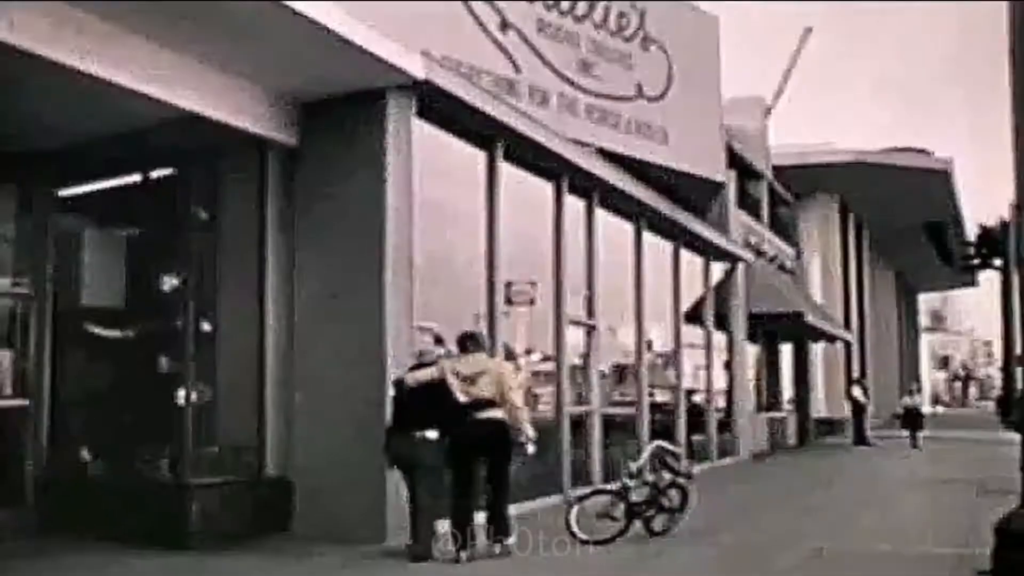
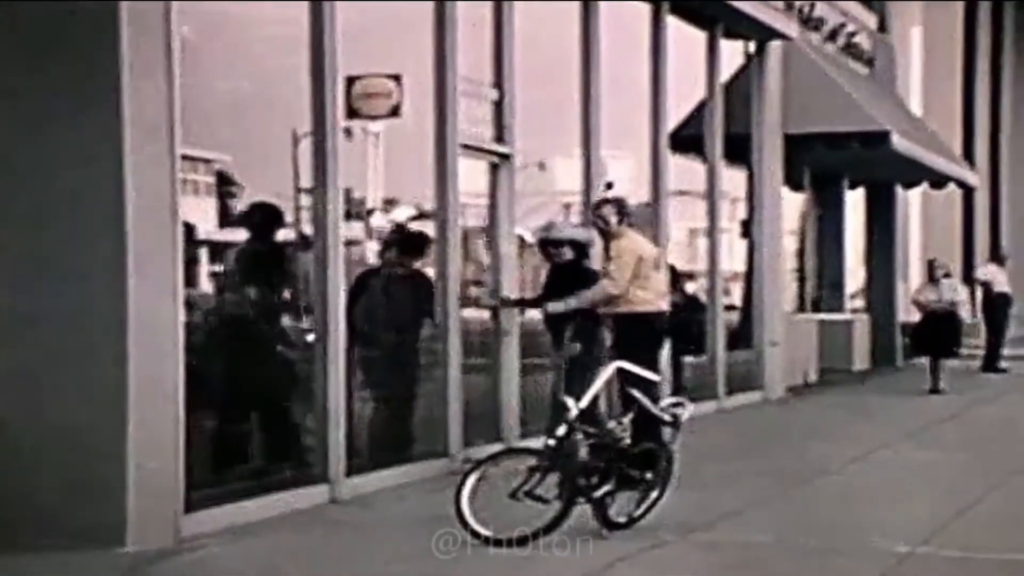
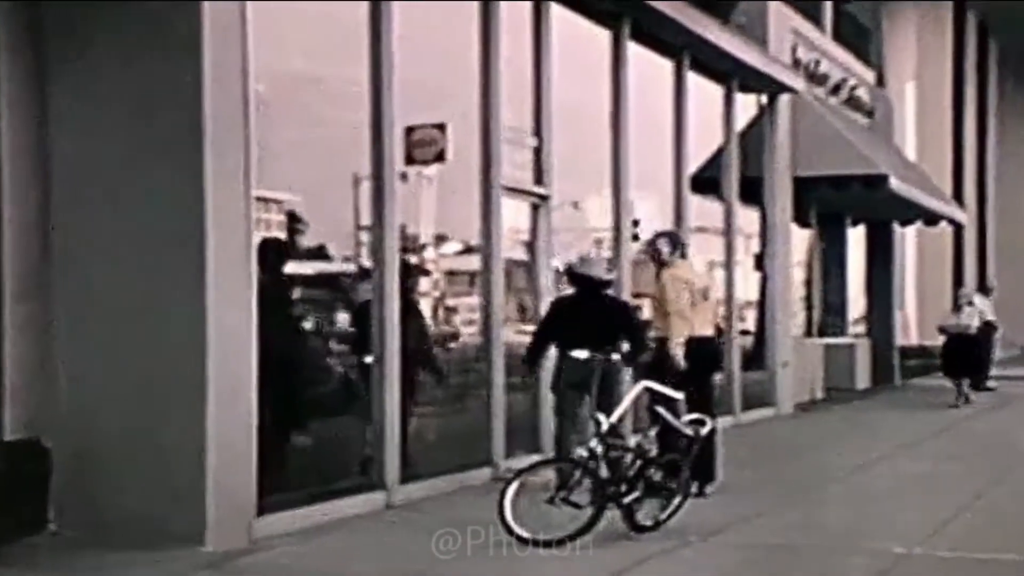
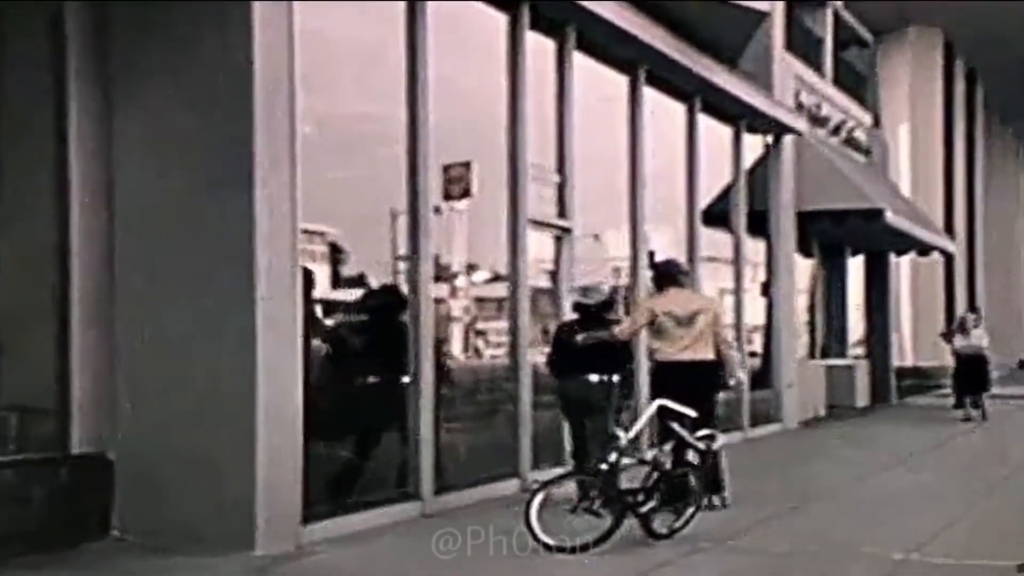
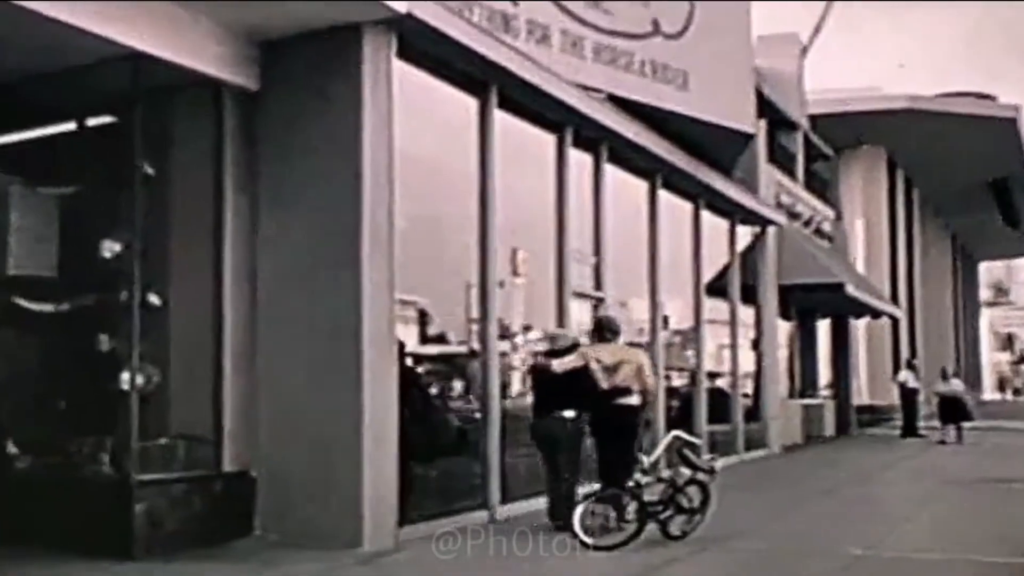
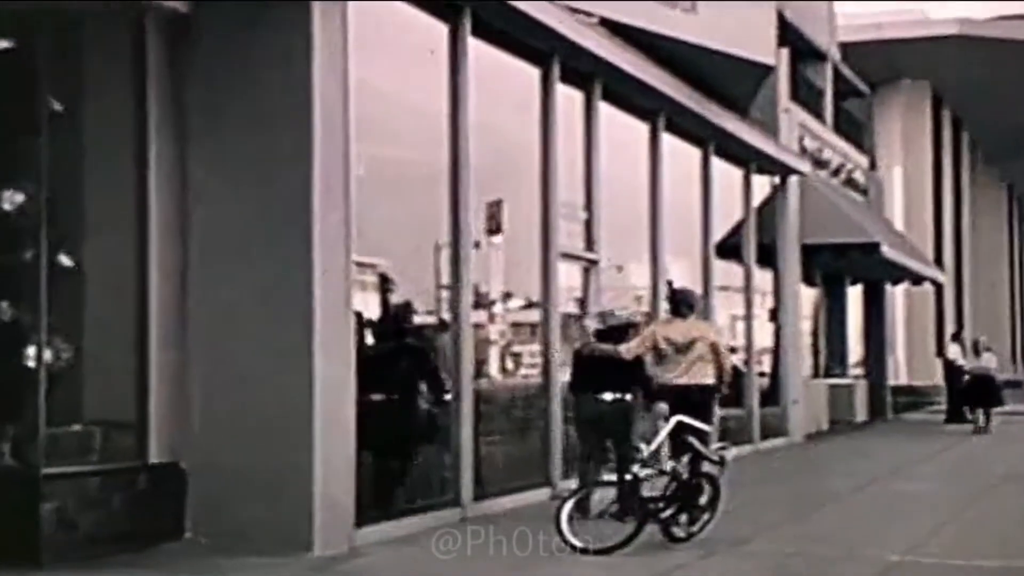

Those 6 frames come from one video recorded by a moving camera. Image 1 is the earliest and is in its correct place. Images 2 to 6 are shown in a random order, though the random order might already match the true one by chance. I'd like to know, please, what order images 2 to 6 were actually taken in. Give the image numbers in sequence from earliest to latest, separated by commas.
5, 6, 4, 3, 2
